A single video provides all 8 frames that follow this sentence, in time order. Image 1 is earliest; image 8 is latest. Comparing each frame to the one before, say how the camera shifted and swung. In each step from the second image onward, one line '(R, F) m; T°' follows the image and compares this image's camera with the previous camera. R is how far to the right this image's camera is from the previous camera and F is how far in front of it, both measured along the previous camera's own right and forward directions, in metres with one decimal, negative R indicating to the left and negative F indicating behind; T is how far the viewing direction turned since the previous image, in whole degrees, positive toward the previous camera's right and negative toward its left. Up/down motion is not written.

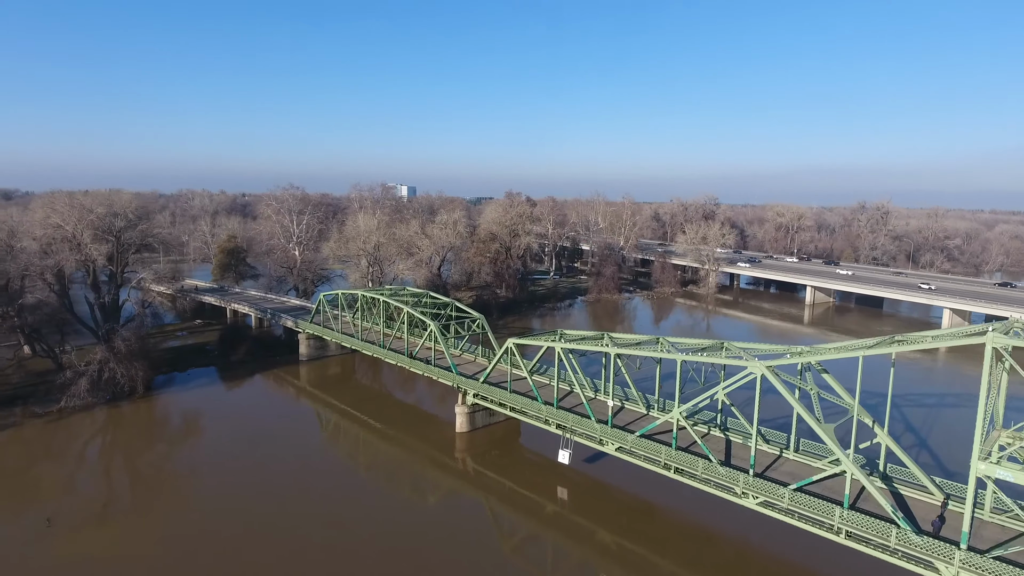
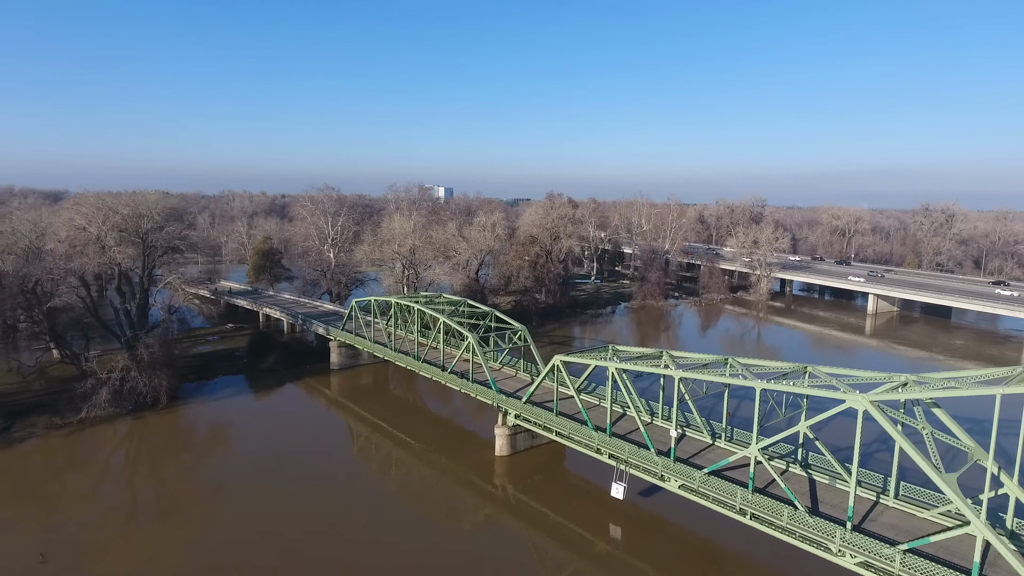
(-0.4, +2.2) m; -3°
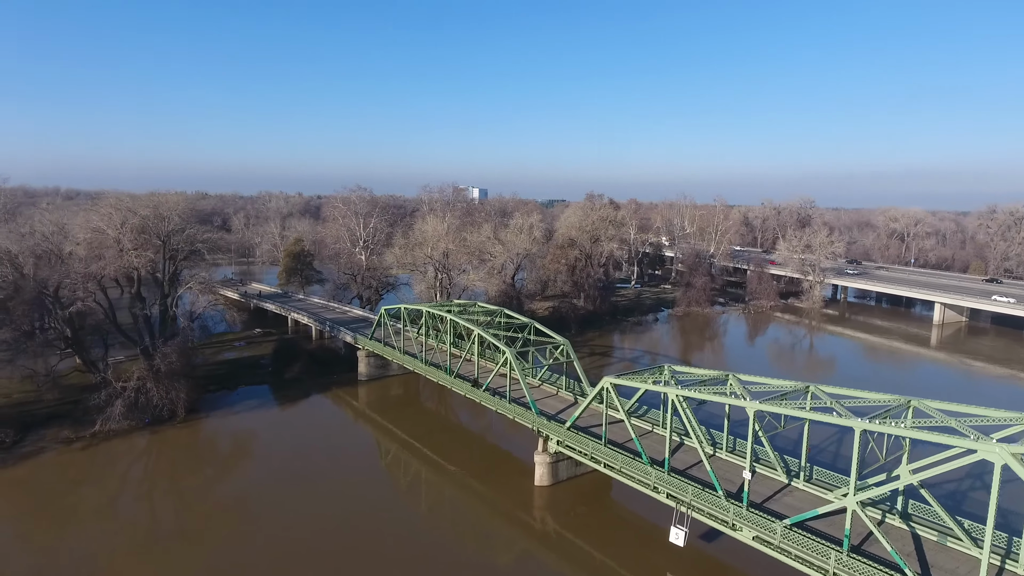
(-0.3, +2.2) m; -3°
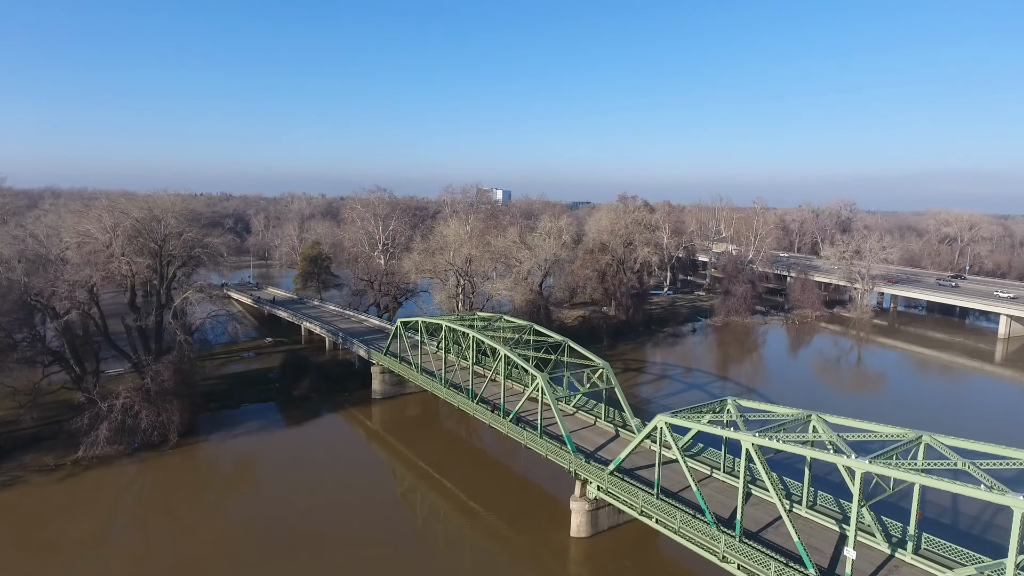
(-0.3, +2.9) m; -2°
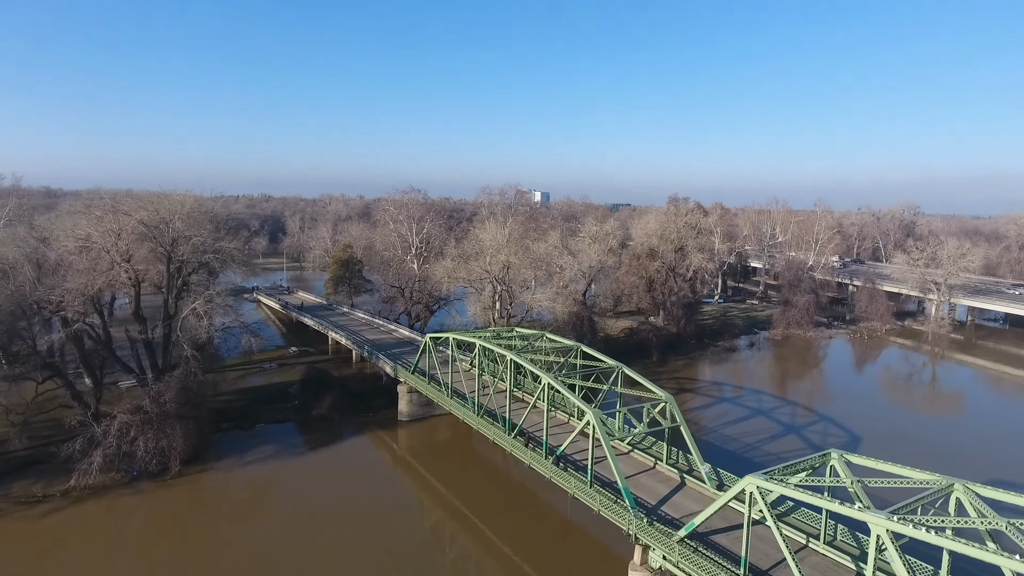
(-0.2, +3.0) m; -3°
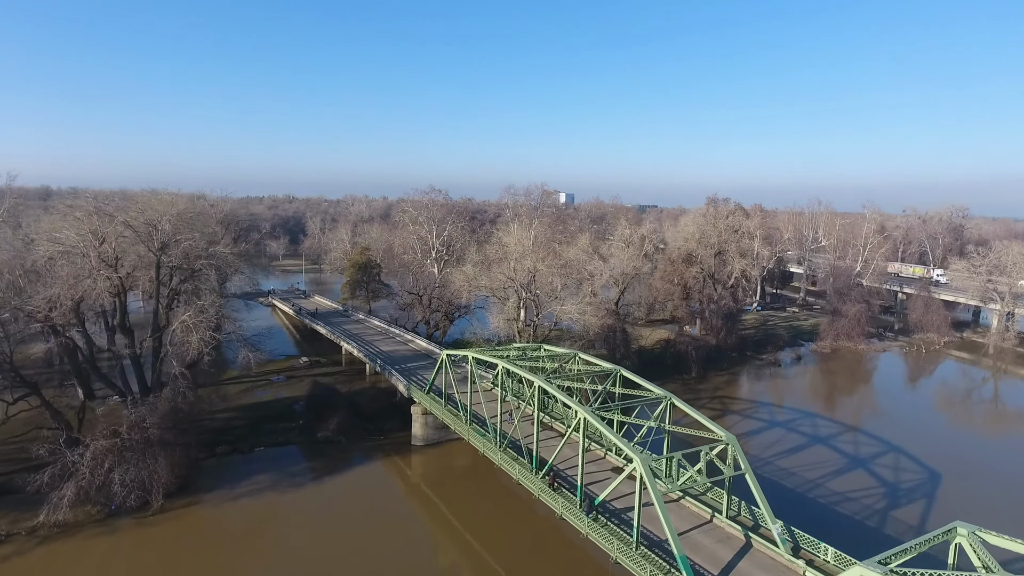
(-0.1, +2.6) m; -2°
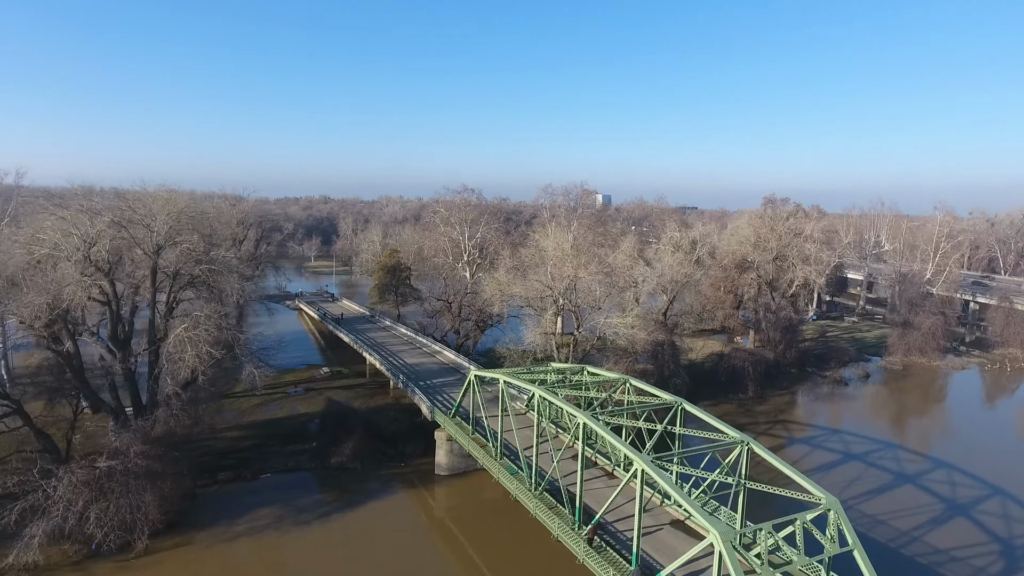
(-0.1, +2.7) m; -3°
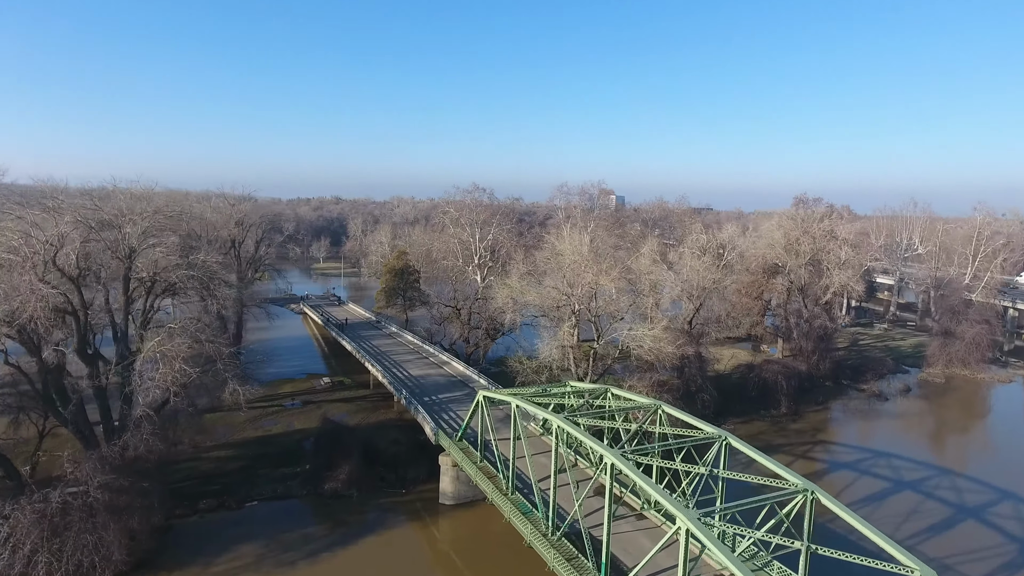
(0.0, +2.0) m; -1°
